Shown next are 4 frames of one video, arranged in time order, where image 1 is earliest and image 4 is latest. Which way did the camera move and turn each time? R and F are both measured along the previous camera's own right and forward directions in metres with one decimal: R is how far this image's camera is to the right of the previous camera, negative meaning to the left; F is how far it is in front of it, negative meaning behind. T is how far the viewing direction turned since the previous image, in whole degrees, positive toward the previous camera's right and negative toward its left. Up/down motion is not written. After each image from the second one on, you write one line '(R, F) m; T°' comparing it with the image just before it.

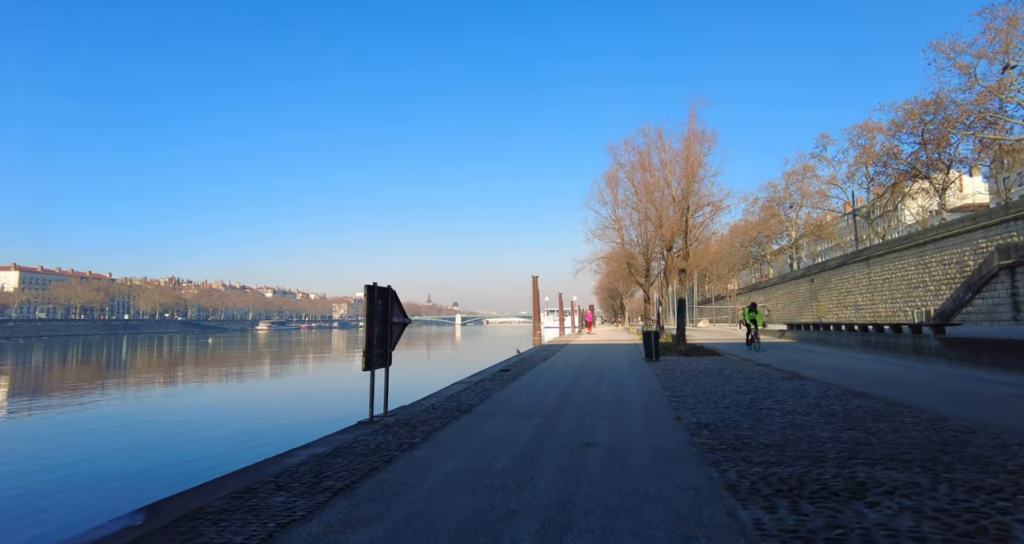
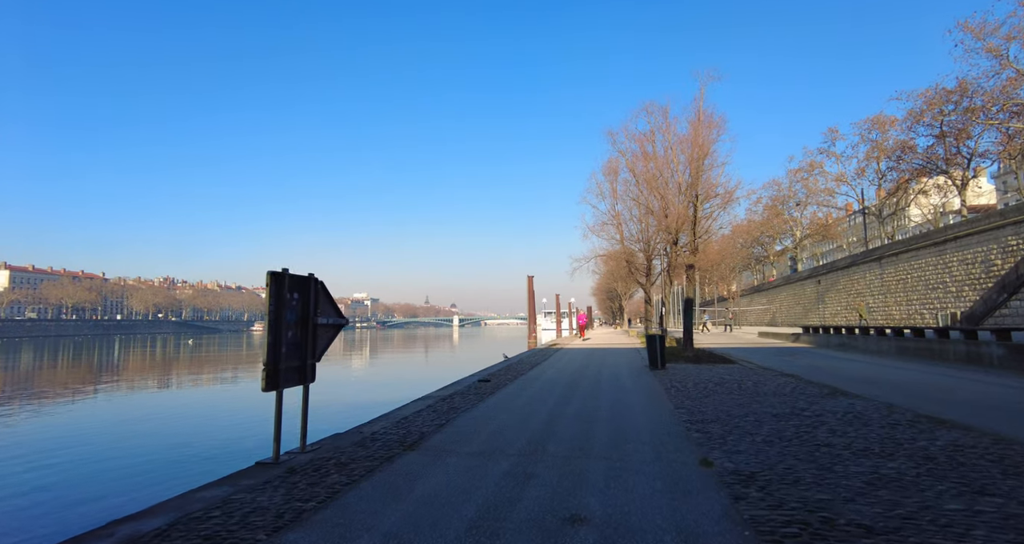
(+0.4, +2.2) m; 0°
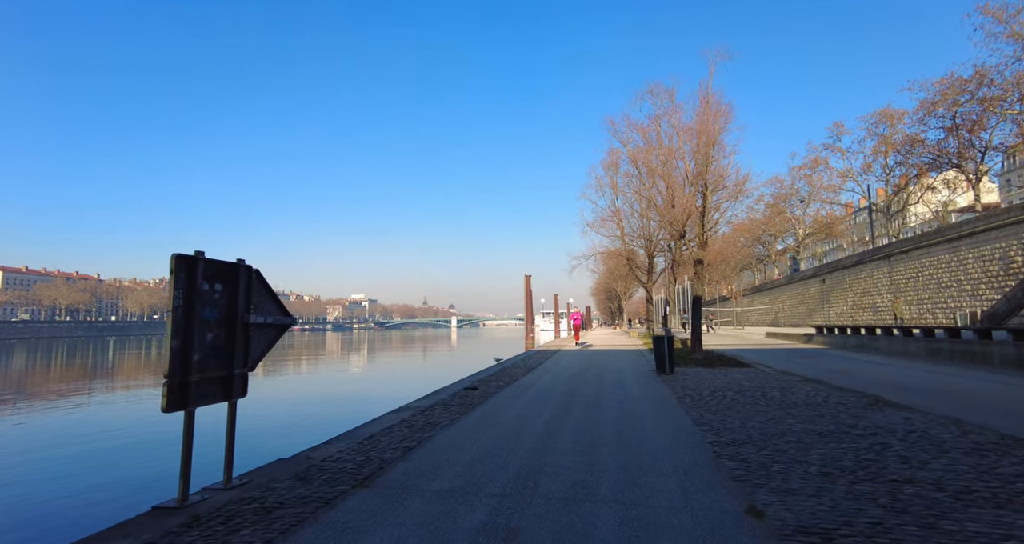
(+0.1, +1.3) m; 0°
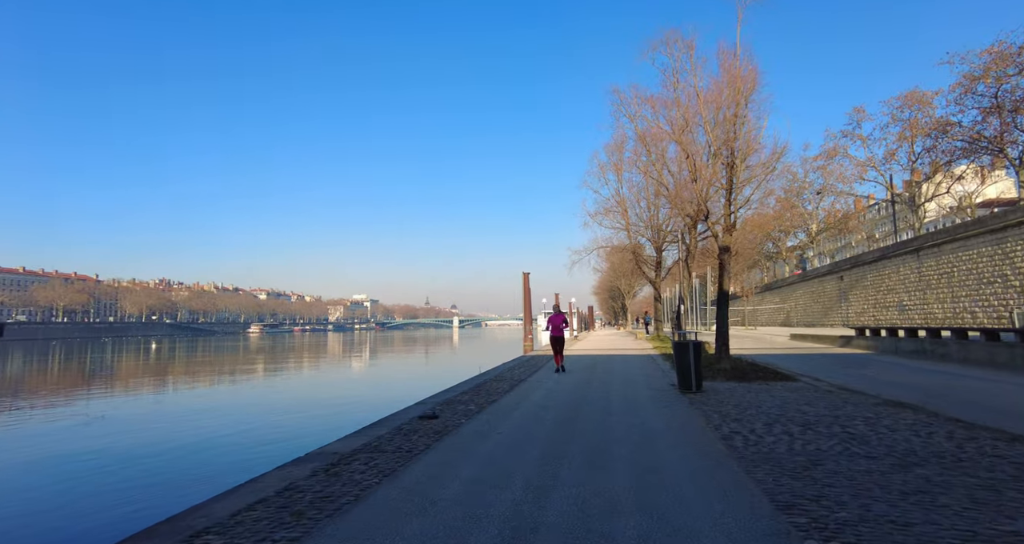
(+0.4, +3.0) m; 0°
